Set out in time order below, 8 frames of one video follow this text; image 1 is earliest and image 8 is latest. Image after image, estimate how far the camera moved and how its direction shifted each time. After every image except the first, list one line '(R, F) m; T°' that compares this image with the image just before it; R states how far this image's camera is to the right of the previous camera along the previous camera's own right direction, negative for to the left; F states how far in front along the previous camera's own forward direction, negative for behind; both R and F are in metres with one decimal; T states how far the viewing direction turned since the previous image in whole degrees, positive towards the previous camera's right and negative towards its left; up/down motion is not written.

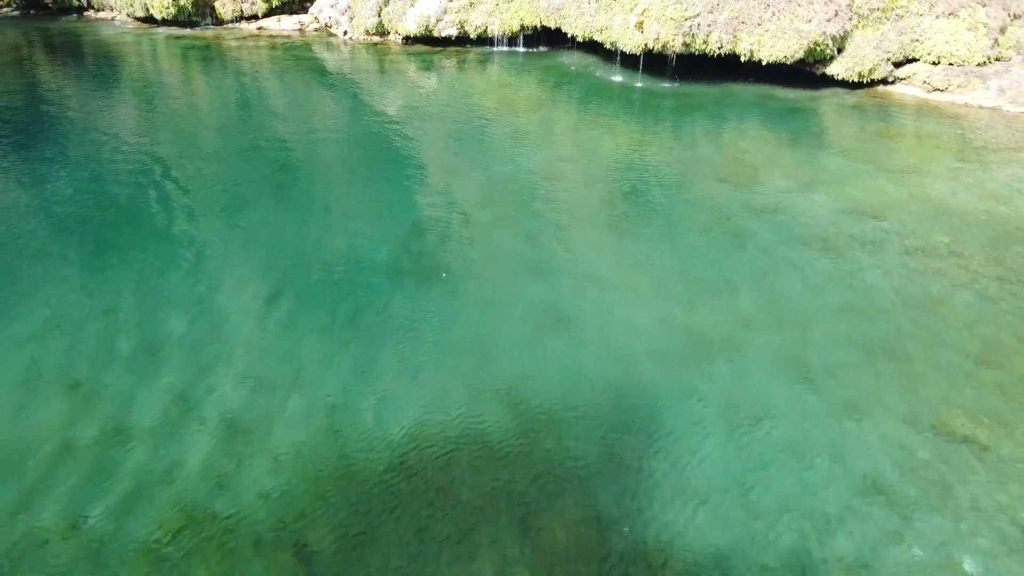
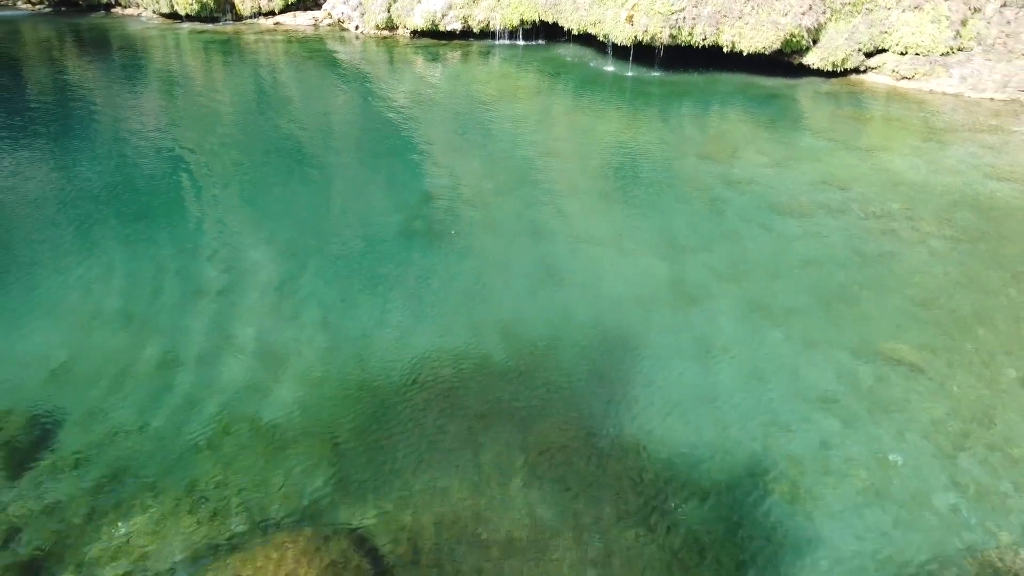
(0.0, -1.1) m; 0°
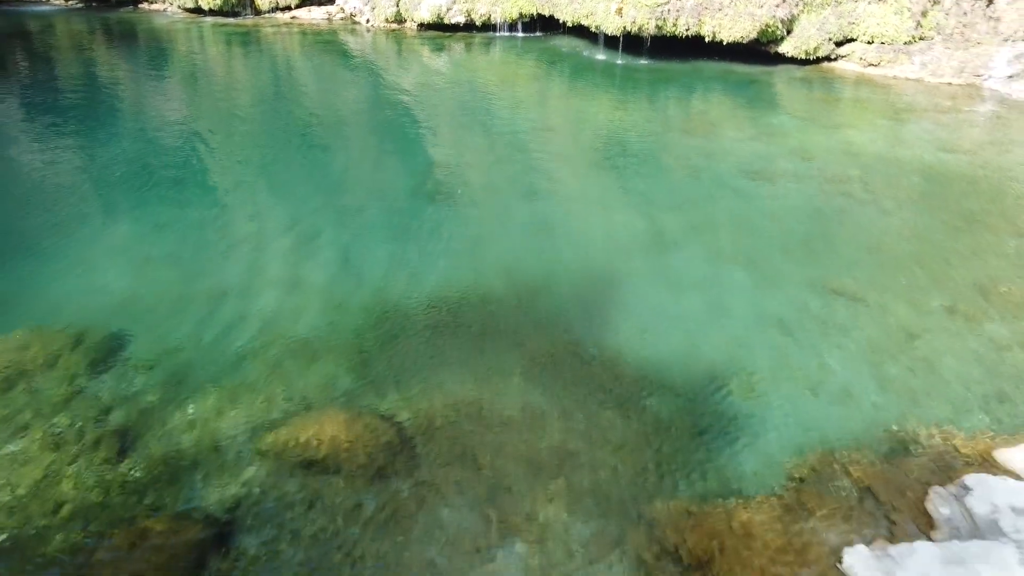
(0.0, -1.3) m; 0°
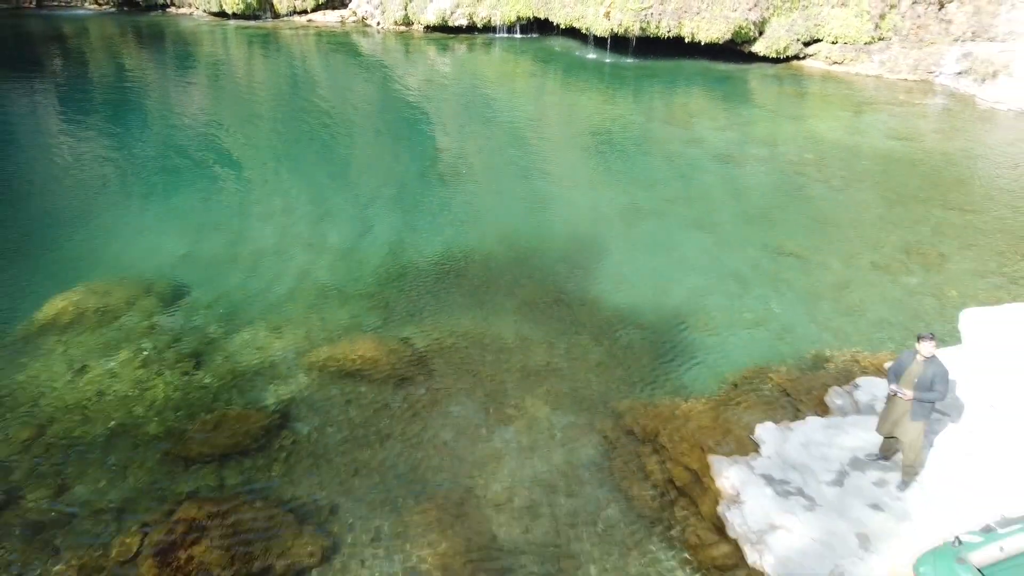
(+0.1, -1.7) m; 0°
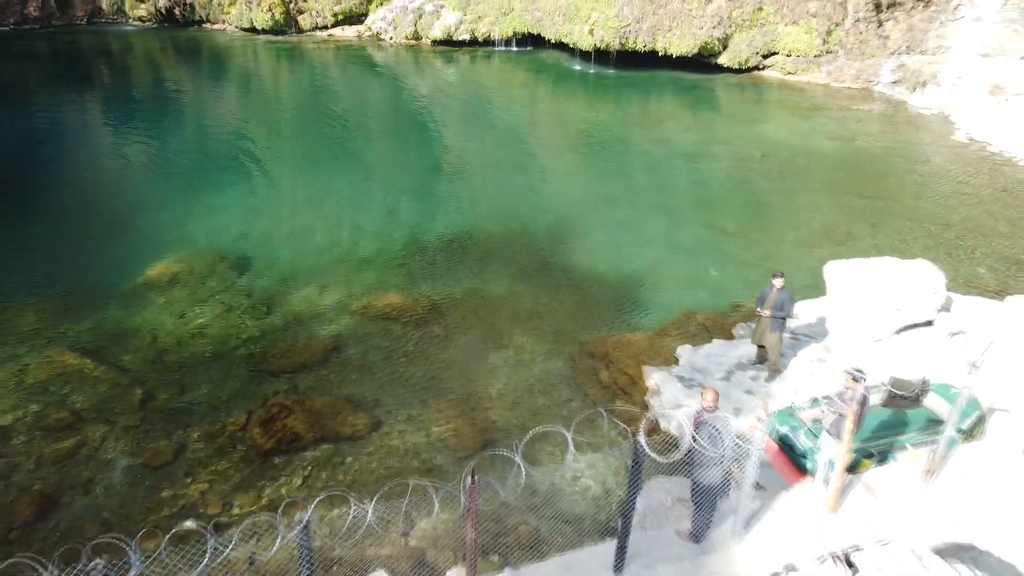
(+0.2, -2.7) m; 0°
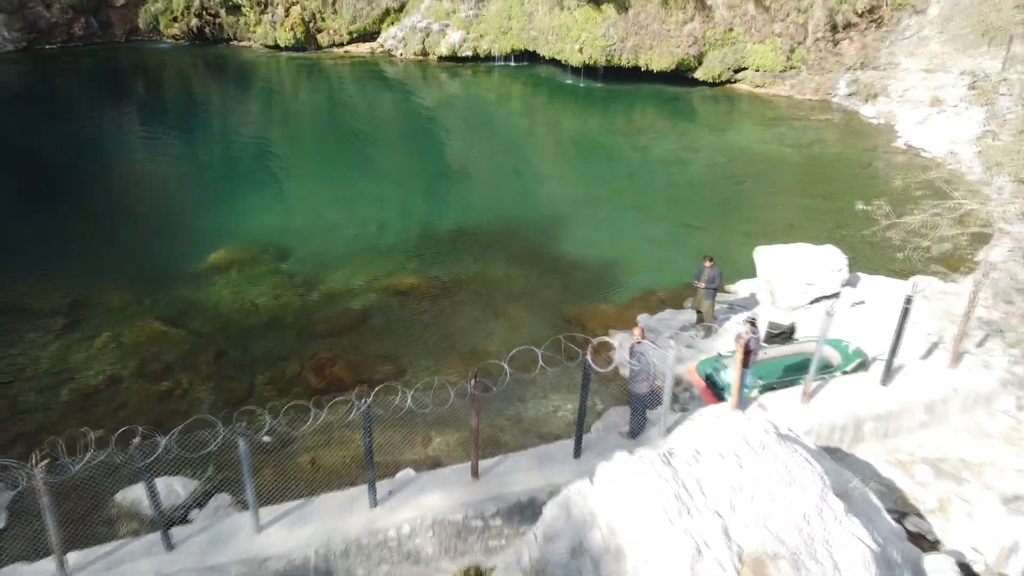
(+0.1, -2.5) m; 0°
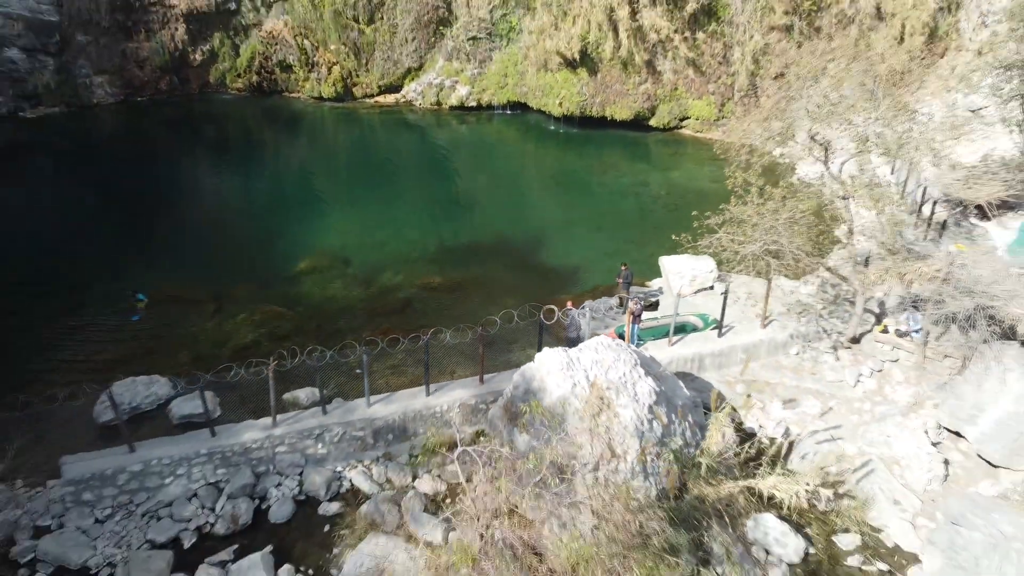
(+0.2, -6.8) m; 0°
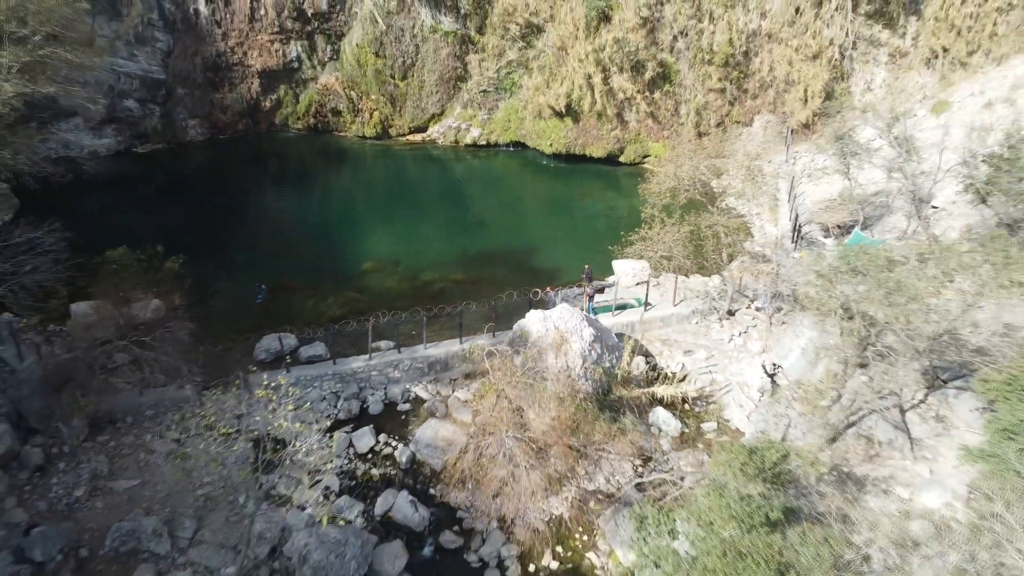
(0.0, -9.2) m; 0°
